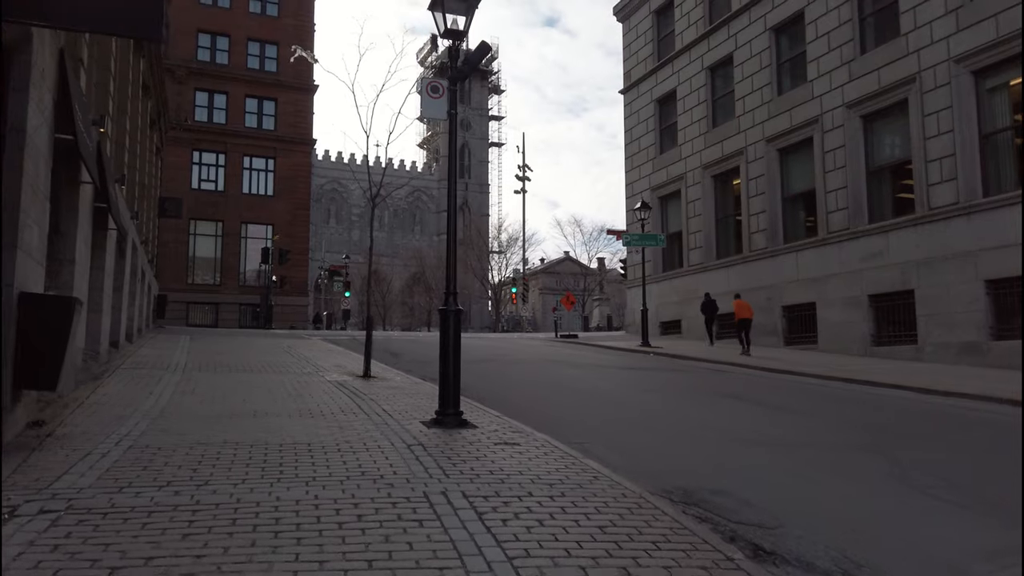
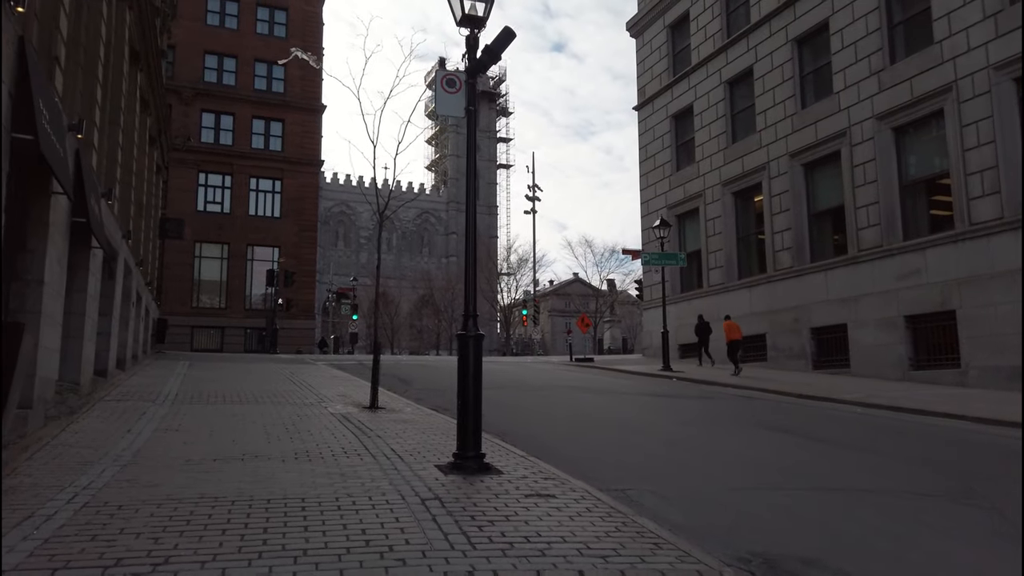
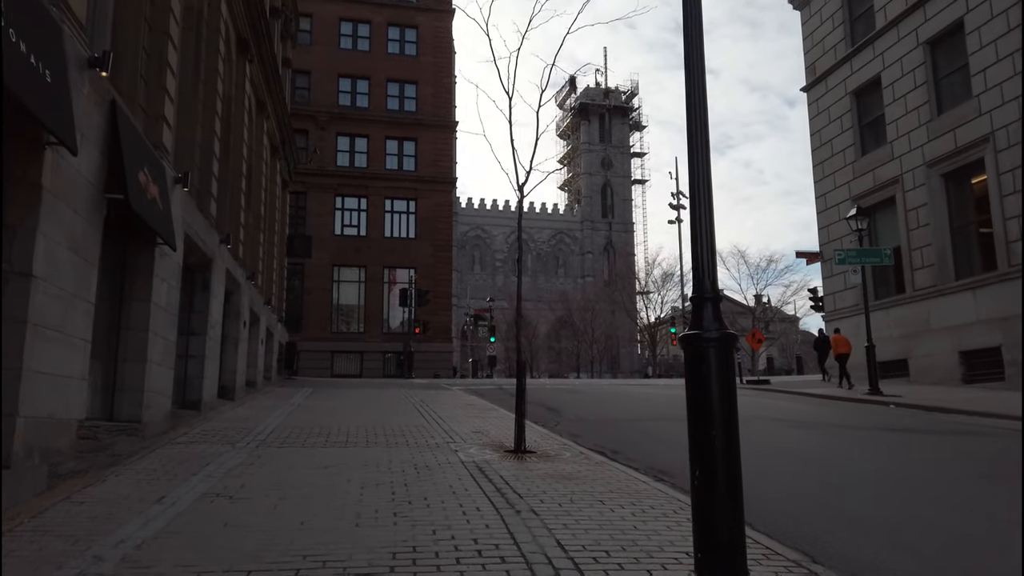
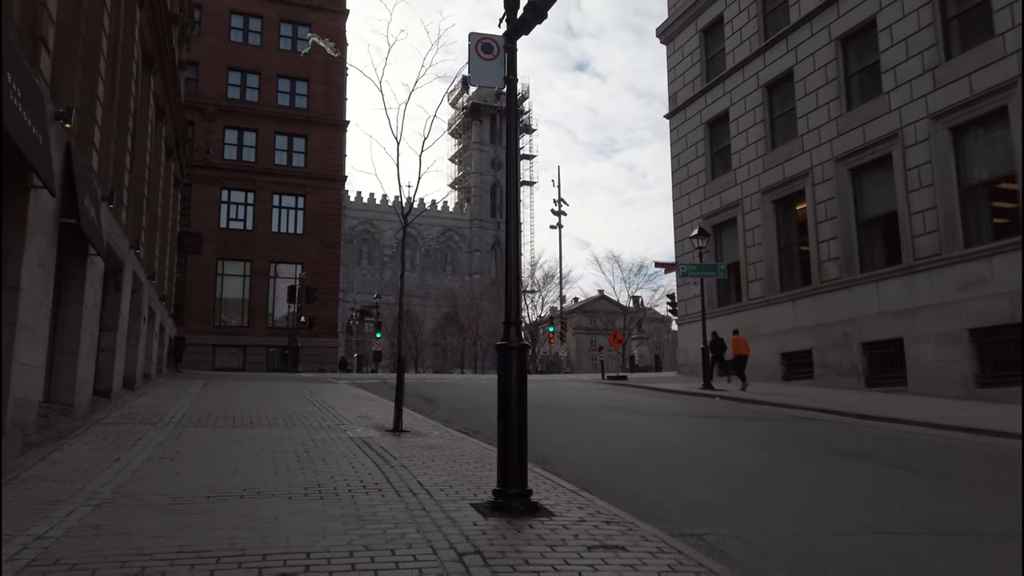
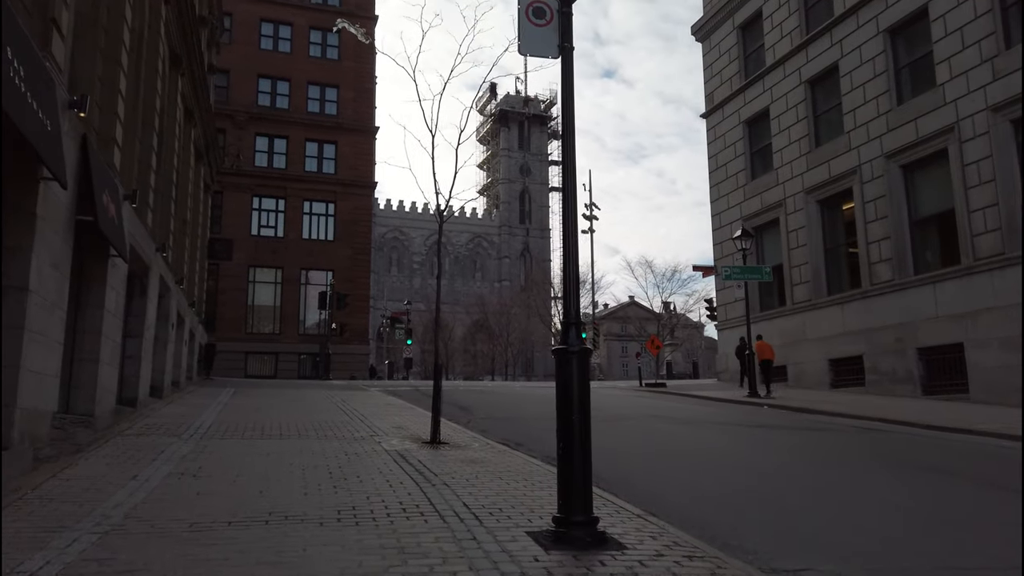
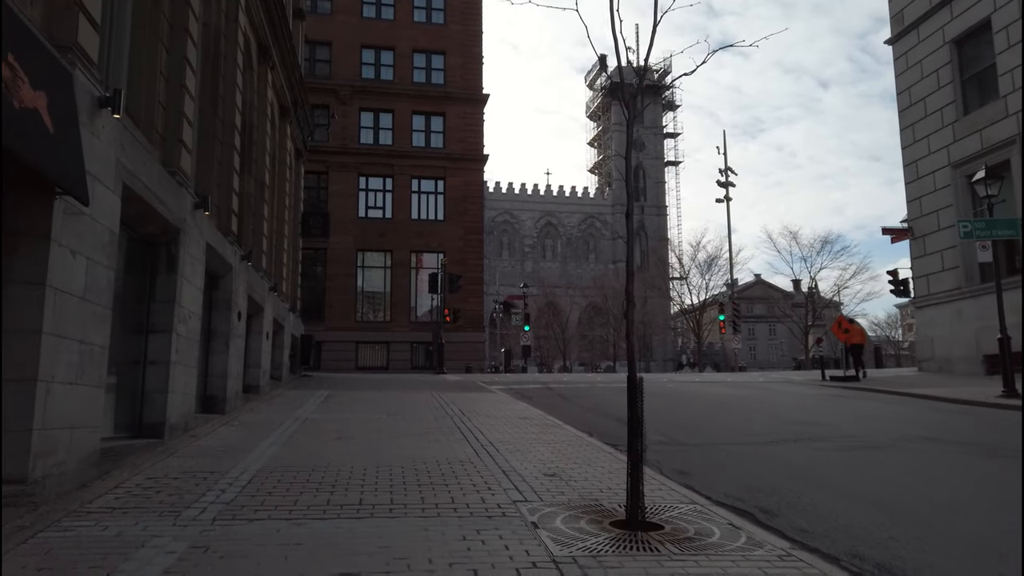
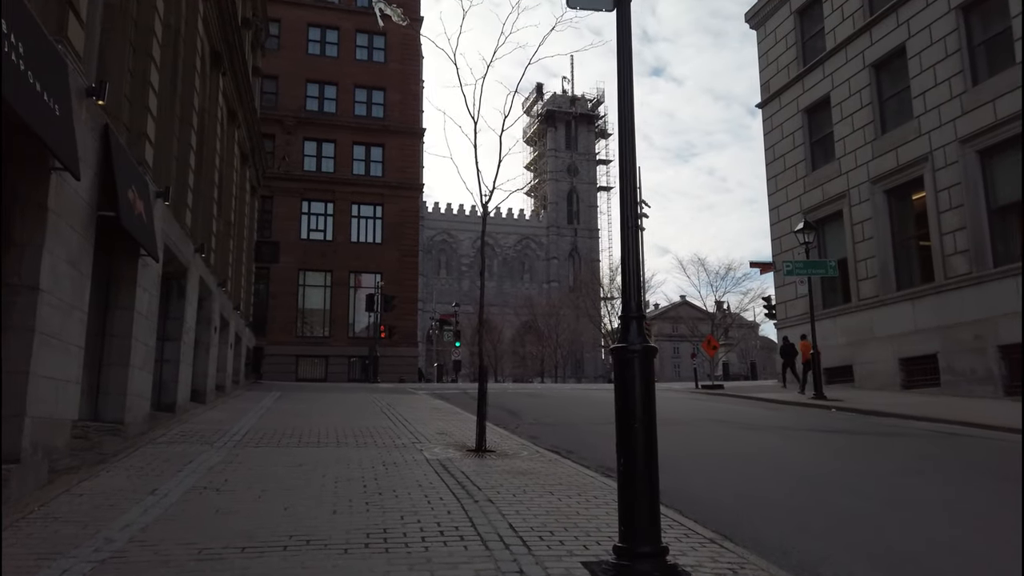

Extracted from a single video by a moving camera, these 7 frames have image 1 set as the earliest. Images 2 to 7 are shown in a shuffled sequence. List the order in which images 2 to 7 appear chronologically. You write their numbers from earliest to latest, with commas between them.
2, 4, 5, 7, 3, 6
